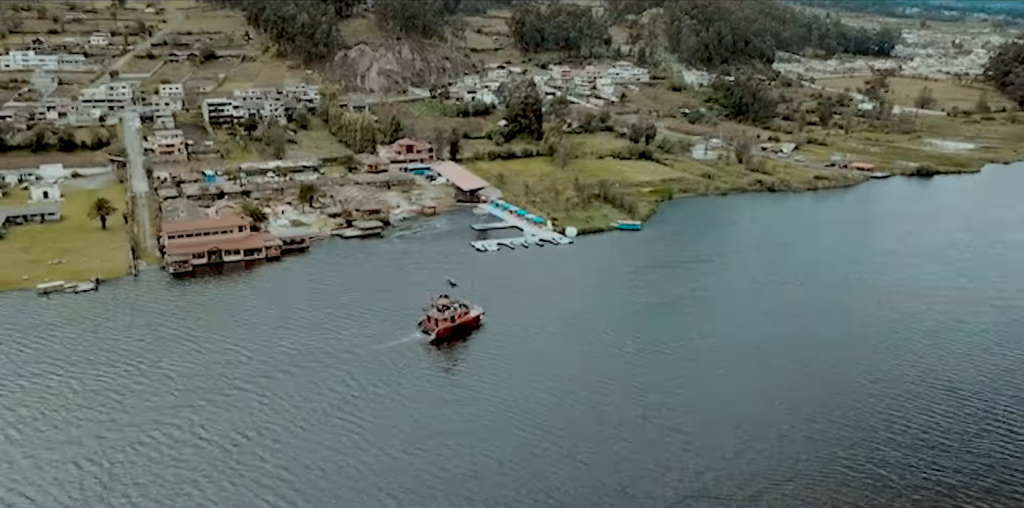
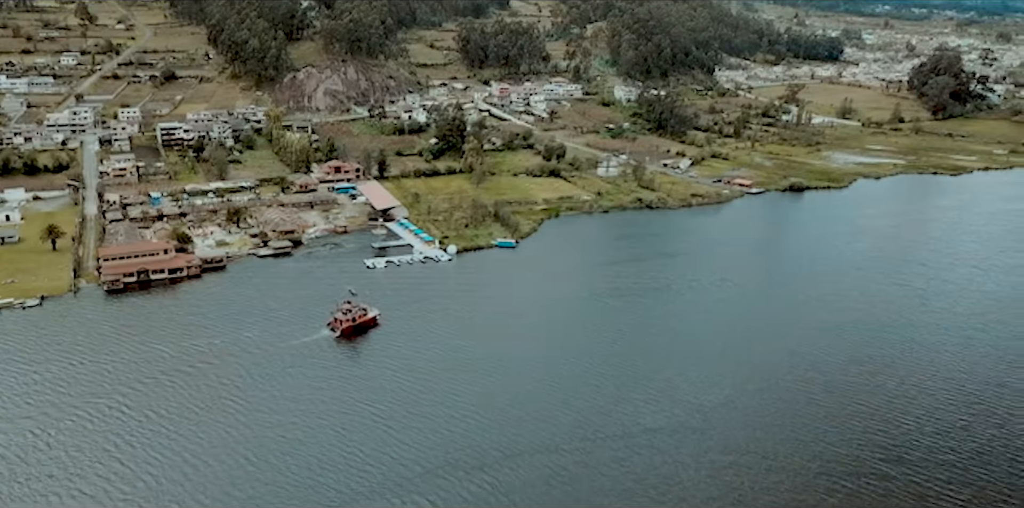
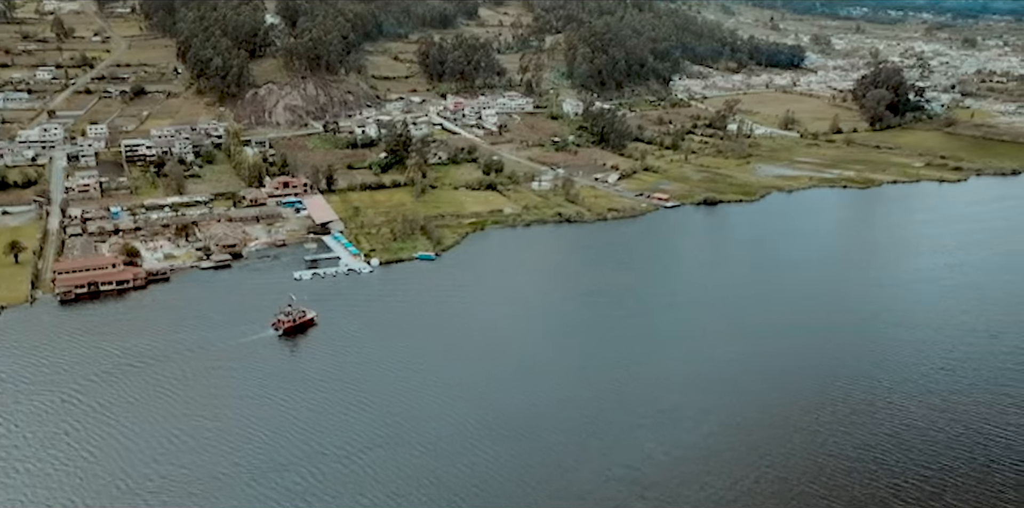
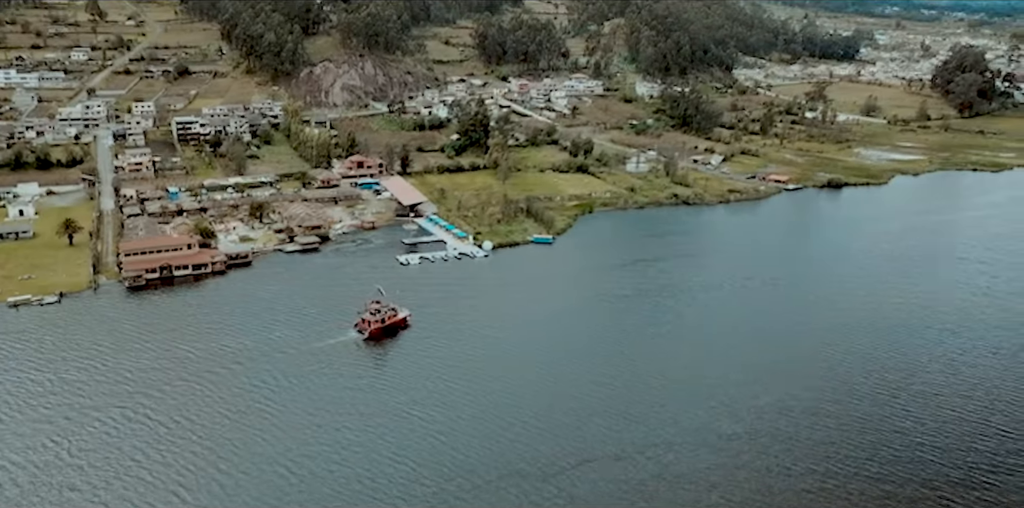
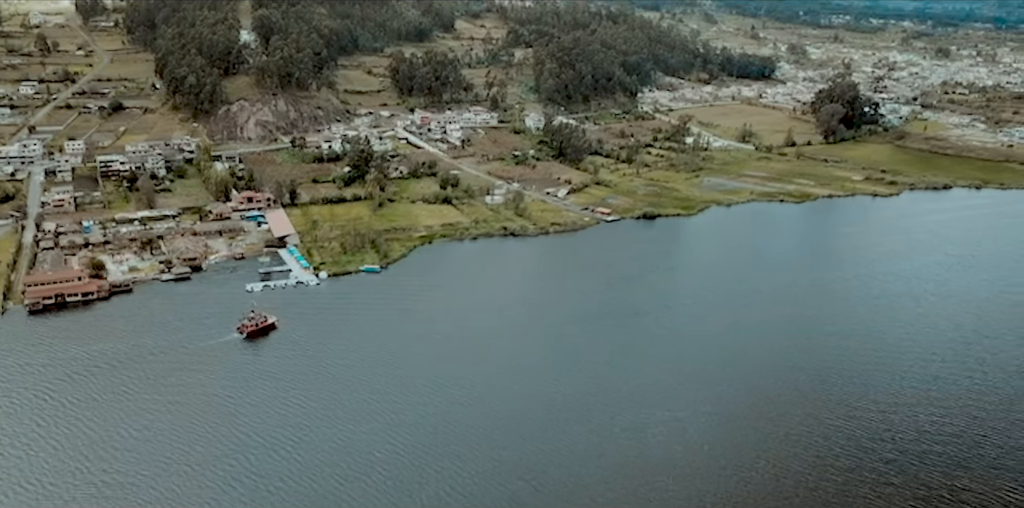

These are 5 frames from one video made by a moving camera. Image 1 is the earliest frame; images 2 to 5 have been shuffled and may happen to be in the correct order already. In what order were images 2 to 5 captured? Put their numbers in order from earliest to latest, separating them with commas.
4, 2, 3, 5
